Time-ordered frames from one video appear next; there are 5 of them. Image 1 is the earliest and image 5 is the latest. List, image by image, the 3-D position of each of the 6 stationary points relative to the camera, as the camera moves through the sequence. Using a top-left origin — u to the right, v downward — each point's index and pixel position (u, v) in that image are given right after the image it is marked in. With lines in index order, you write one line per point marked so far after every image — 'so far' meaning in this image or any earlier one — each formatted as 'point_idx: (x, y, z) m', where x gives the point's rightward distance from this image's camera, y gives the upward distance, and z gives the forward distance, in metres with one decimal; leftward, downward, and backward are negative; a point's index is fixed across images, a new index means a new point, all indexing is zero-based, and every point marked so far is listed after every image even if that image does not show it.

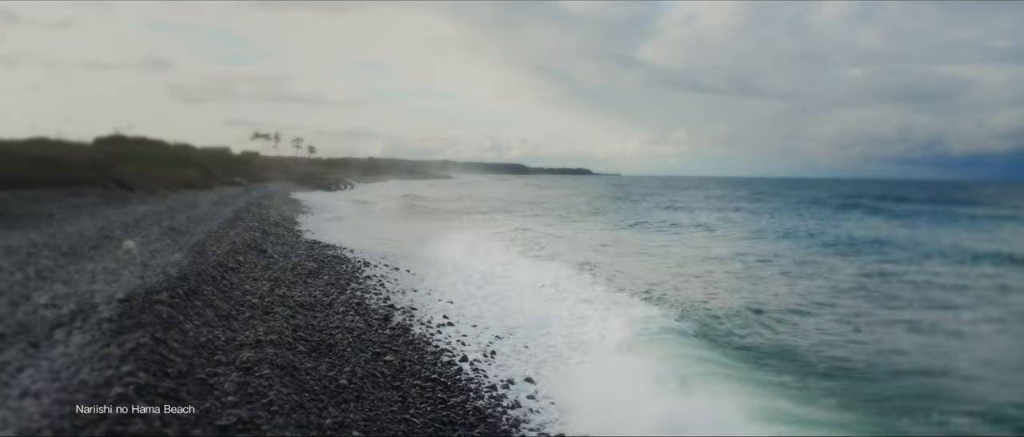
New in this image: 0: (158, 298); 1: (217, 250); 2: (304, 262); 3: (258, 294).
0: (-6.5, -1.4, +9.8) m
1: (-8.9, -1.0, +16.2) m
2: (-7.6, -1.6, +19.7) m
3: (-6.0, -1.8, +12.7) m
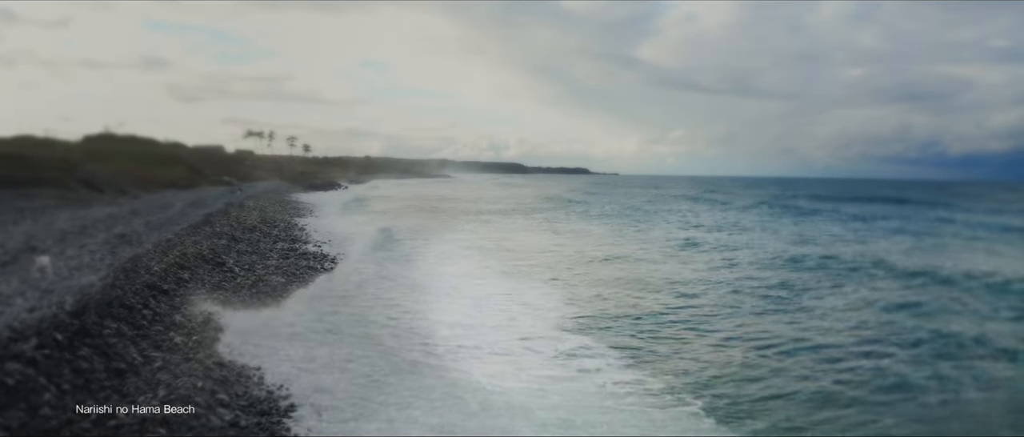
0: (-6.4, -1.7, +7.0) m
1: (-8.8, -1.2, +13.4) m
2: (-7.6, -1.8, +17.0) m
3: (-6.0, -2.0, +9.9) m
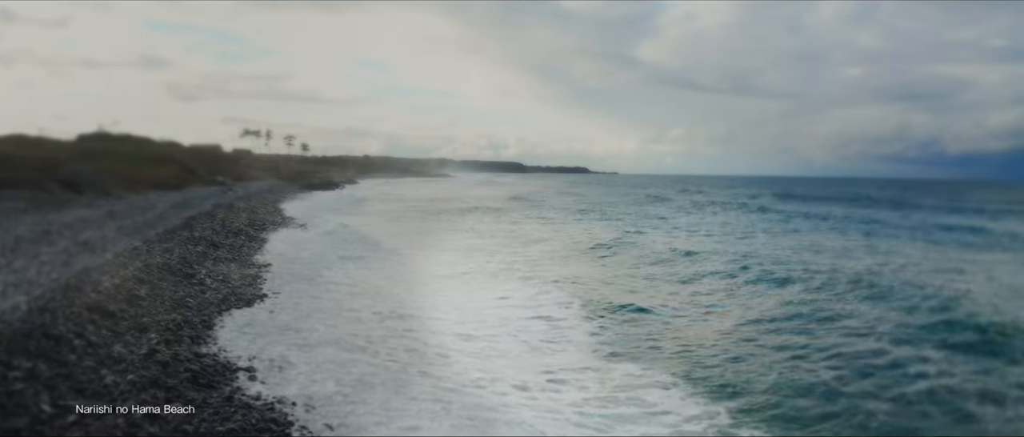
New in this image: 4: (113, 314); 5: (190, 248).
0: (-6.3, -1.9, +5.4) m
1: (-8.8, -1.4, +11.7) m
2: (-7.6, -2.0, +15.3) m
3: (-5.9, -2.2, +8.2) m
4: (-7.4, -1.8, +10.0) m
5: (-11.1, -1.0, +18.5) m
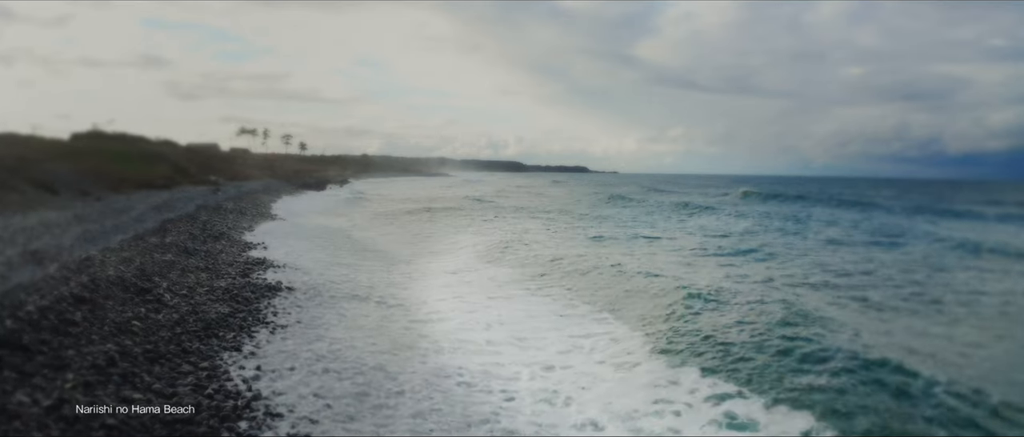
0: (-6.3, -2.1, +3.5) m
1: (-8.7, -1.5, +9.9) m
2: (-7.5, -2.1, +13.4) m
3: (-5.8, -2.4, +6.4) m
4: (-7.3, -2.0, +8.2) m
5: (-11.0, -1.2, +16.7) m
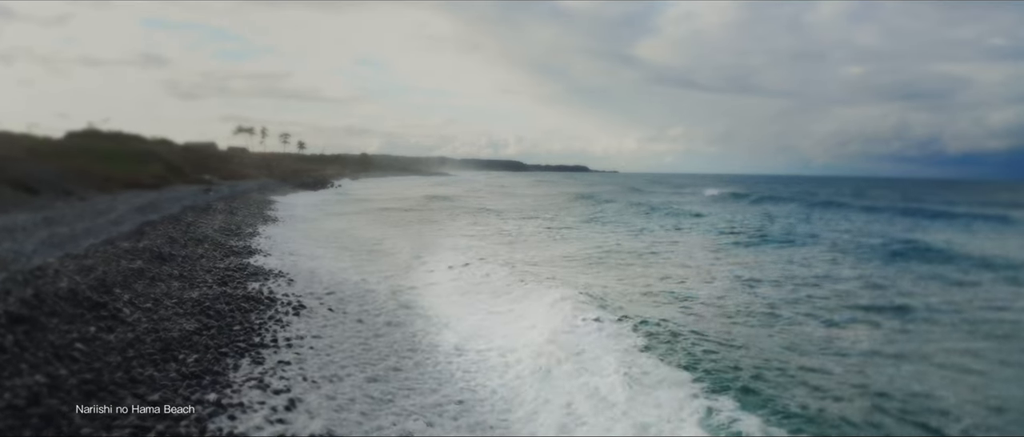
0: (-6.2, -2.2, +2.1) m
1: (-8.7, -1.7, +8.4) m
2: (-7.5, -2.2, +12.0) m
3: (-5.8, -2.5, +5.0) m
4: (-7.3, -2.1, +6.8) m
5: (-11.0, -1.3, +15.3) m
